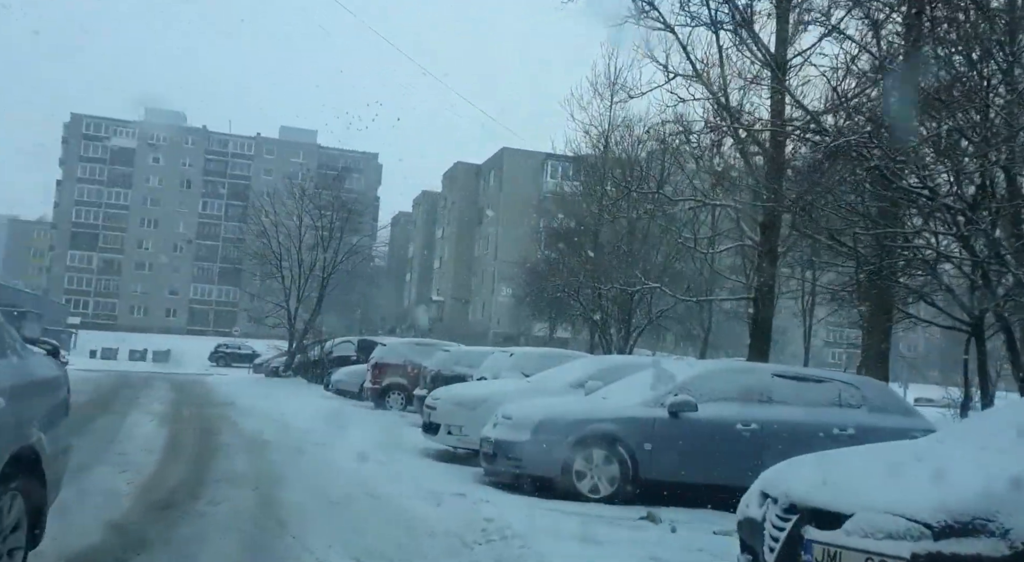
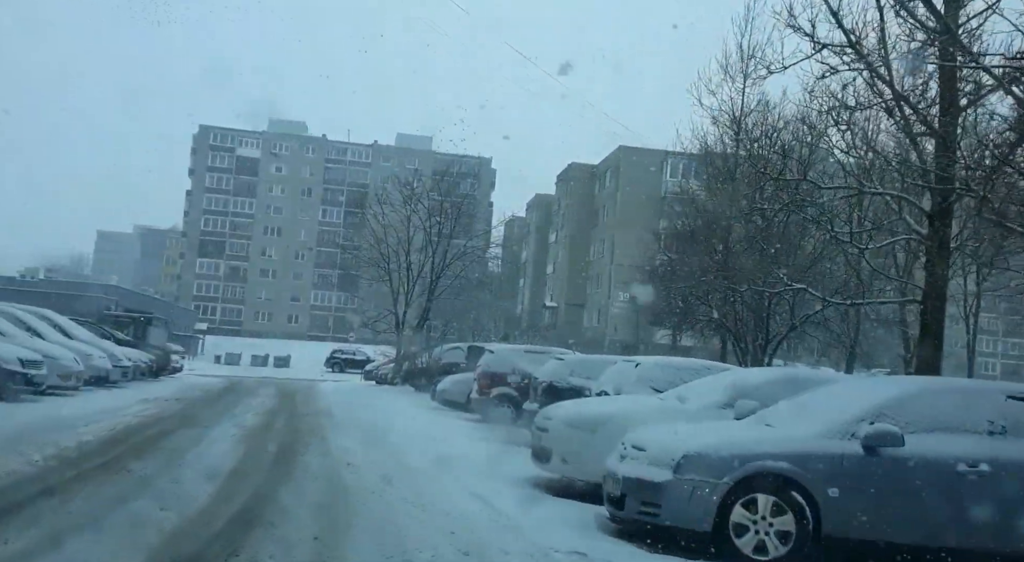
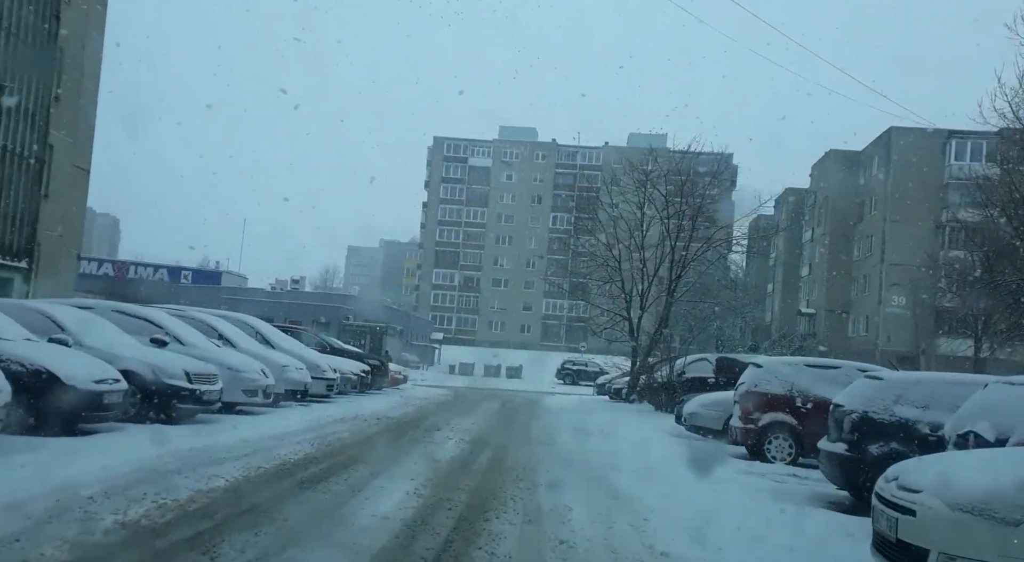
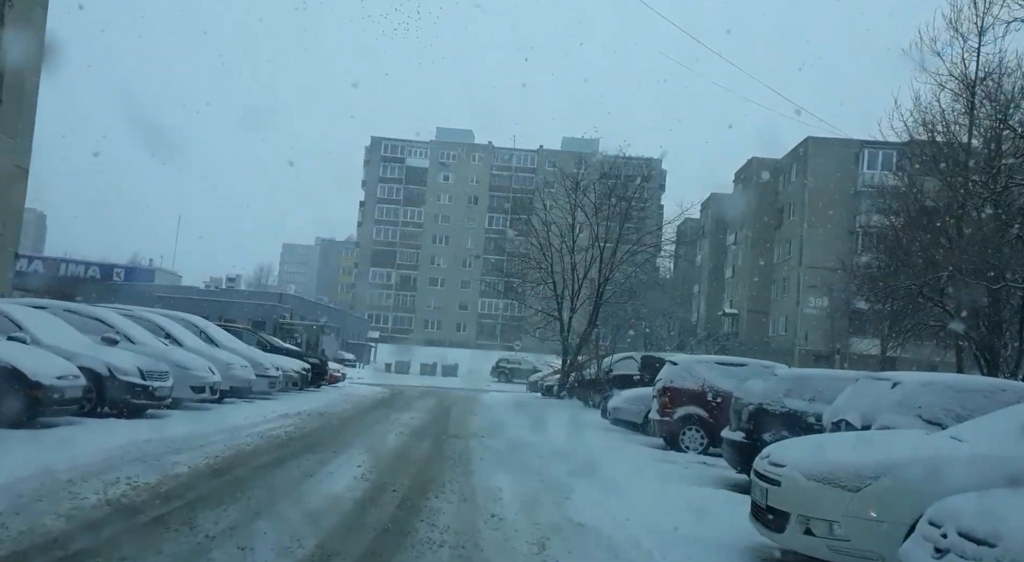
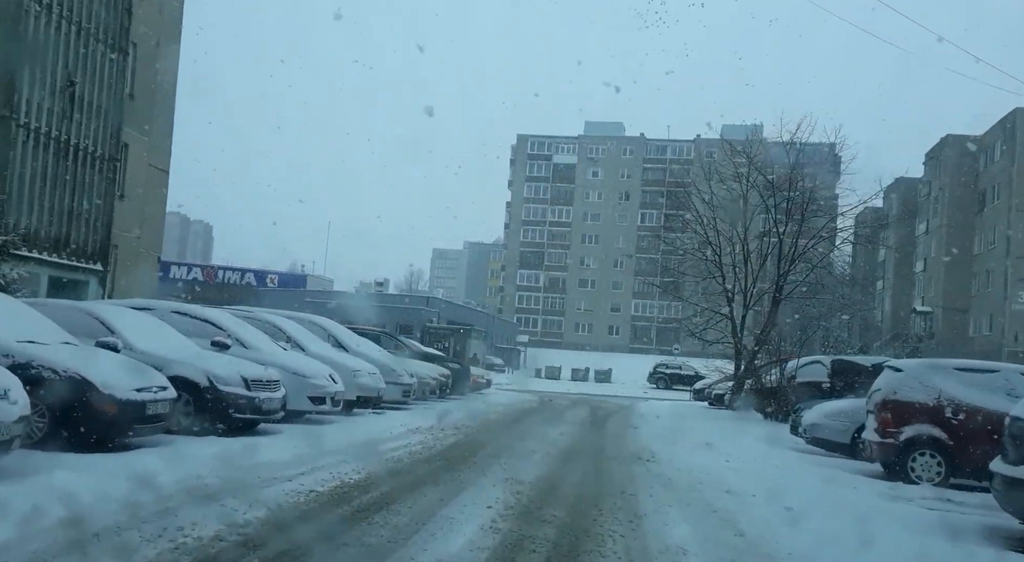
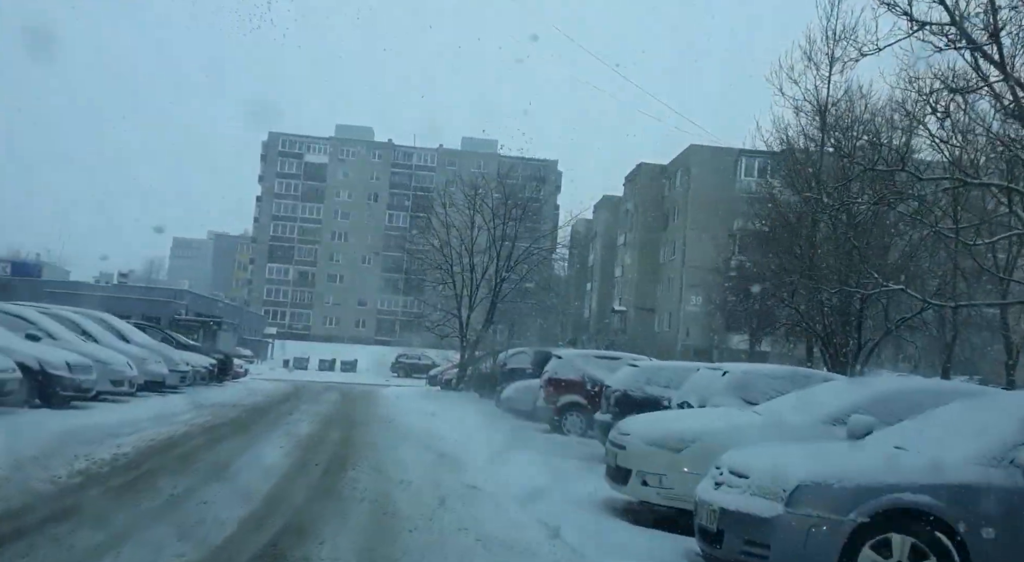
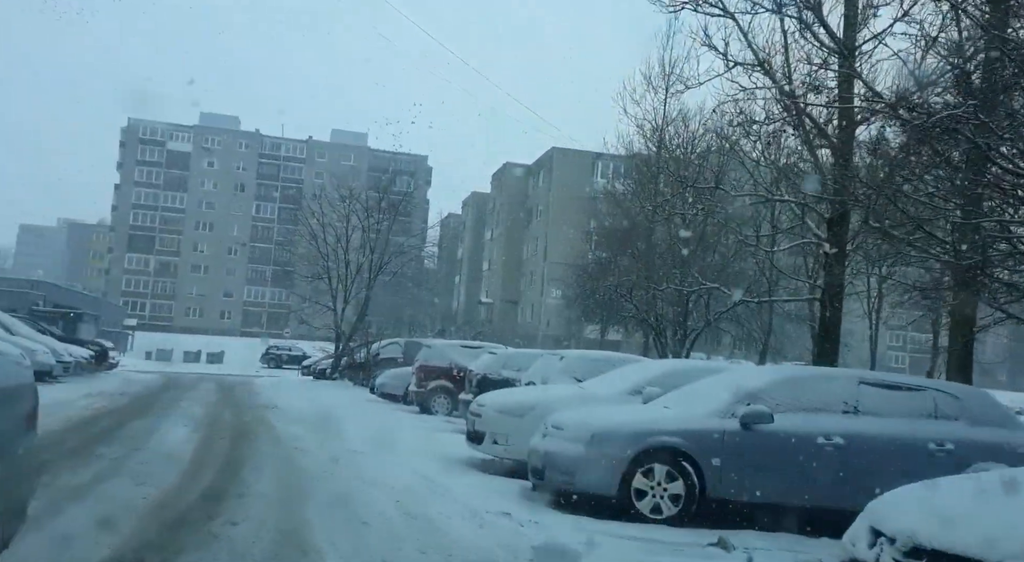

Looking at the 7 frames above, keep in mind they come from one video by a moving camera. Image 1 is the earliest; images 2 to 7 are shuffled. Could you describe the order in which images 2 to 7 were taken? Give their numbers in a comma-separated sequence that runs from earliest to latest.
7, 2, 6, 4, 3, 5
